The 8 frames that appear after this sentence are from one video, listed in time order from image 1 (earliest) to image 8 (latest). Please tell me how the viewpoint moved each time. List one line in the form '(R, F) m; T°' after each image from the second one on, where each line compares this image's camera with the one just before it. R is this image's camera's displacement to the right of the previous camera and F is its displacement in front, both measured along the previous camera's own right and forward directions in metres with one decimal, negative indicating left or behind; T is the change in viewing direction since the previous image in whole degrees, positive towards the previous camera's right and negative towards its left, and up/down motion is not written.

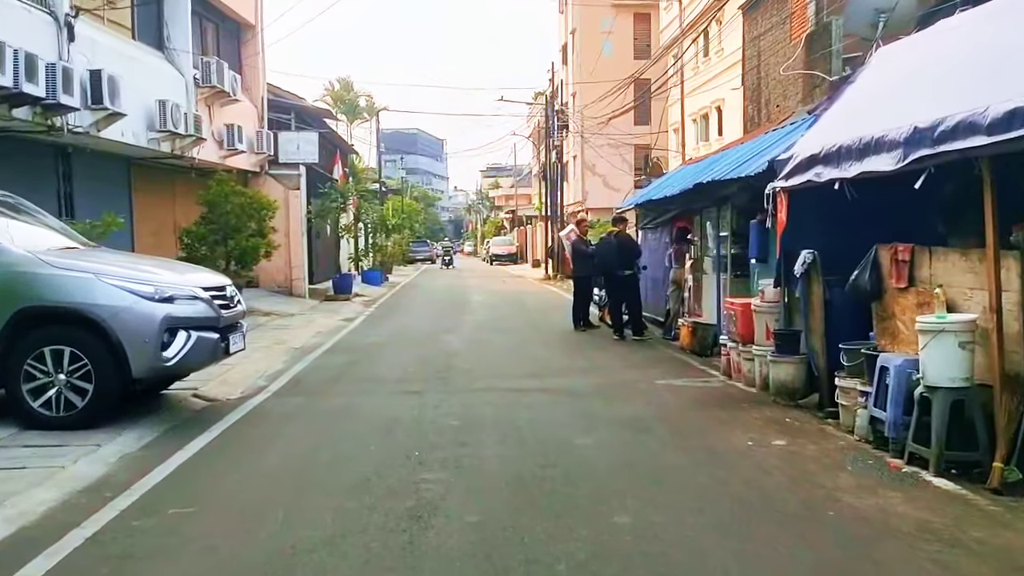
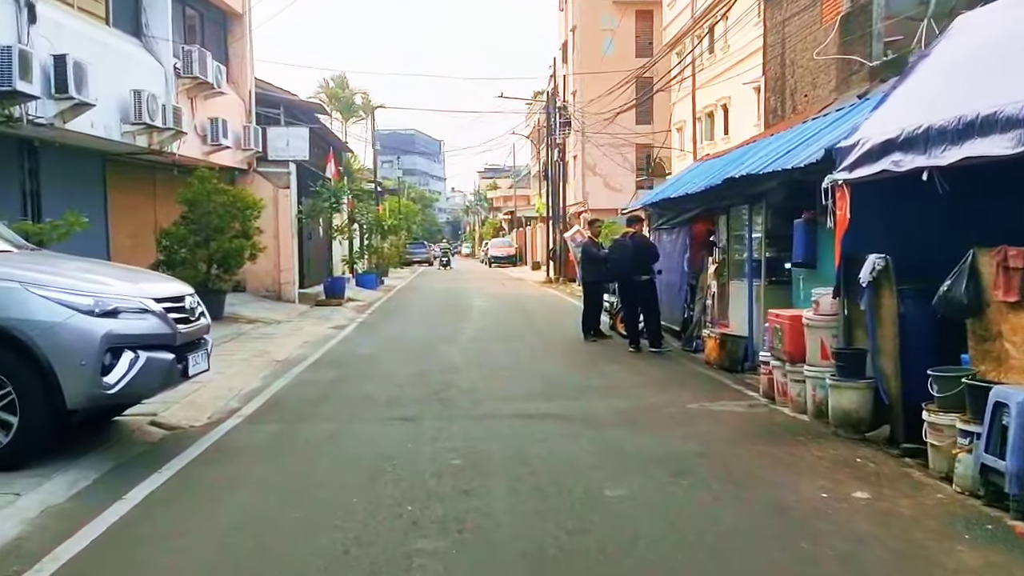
(-0.1, +1.4) m; 0°
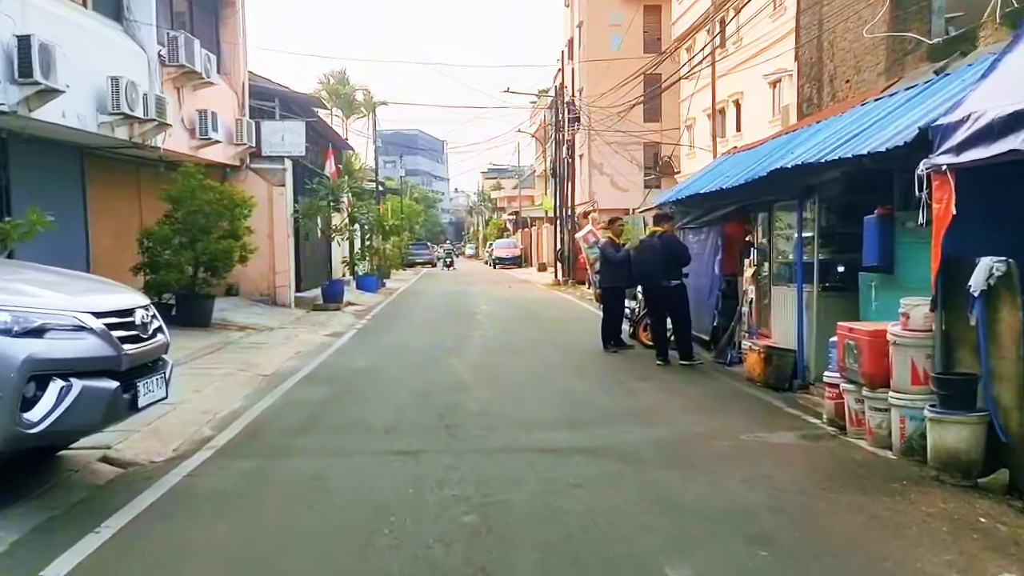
(-0.2, +1.4) m; 0°
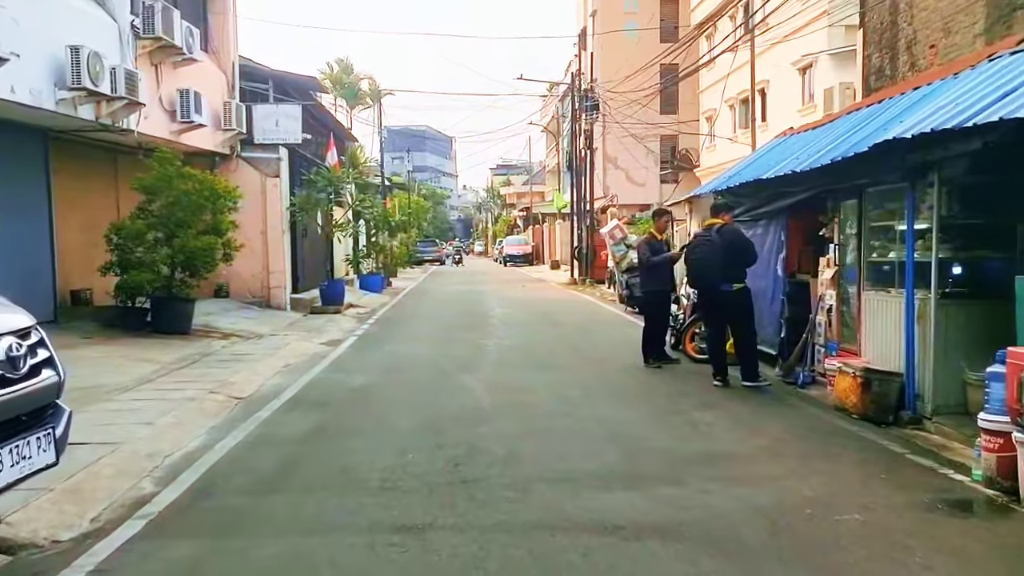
(-0.2, +2.0) m; -1°
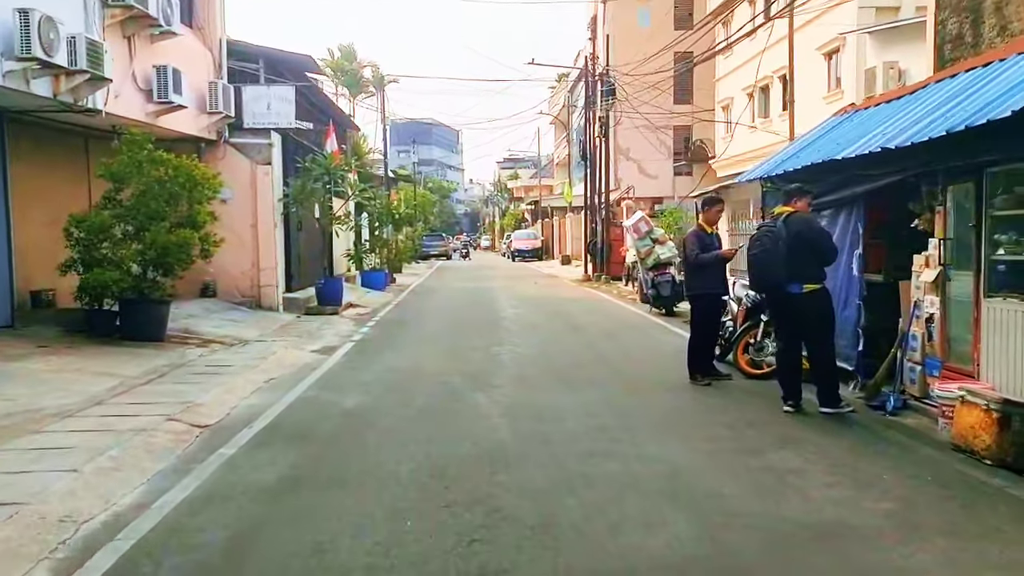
(-0.2, +1.8) m; 0°
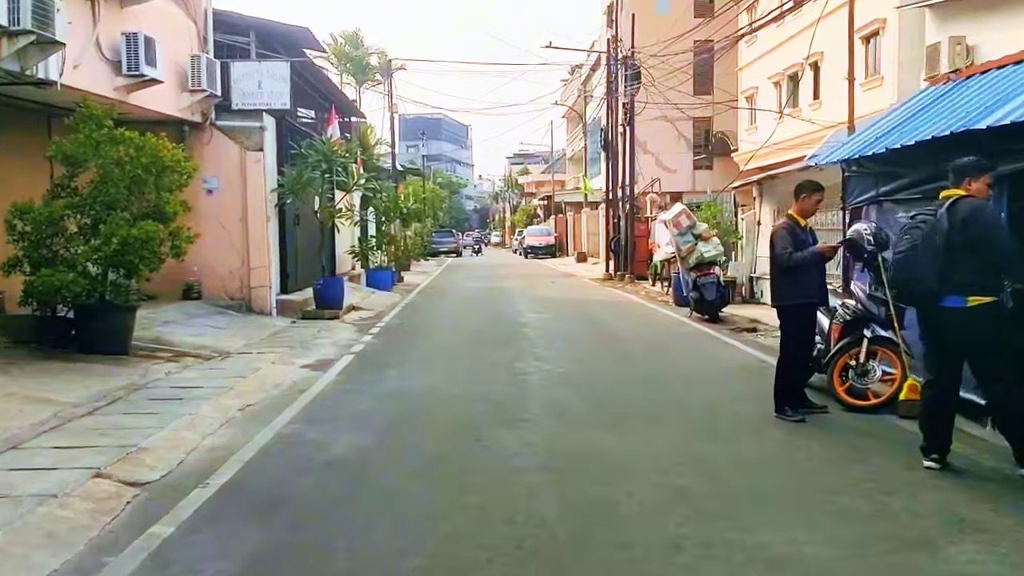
(-0.2, +2.1) m; -1°
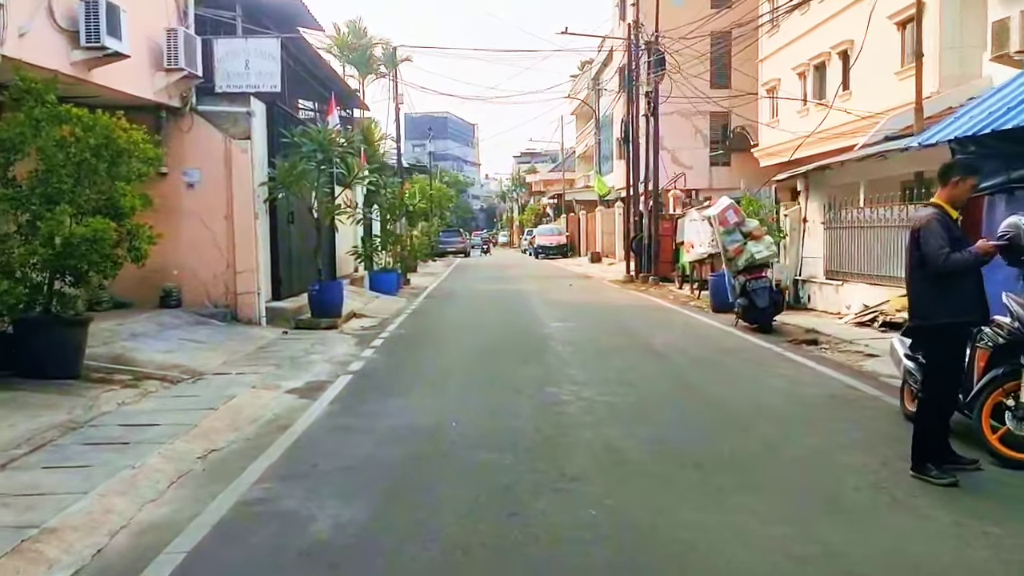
(-0.2, +1.9) m; 0°
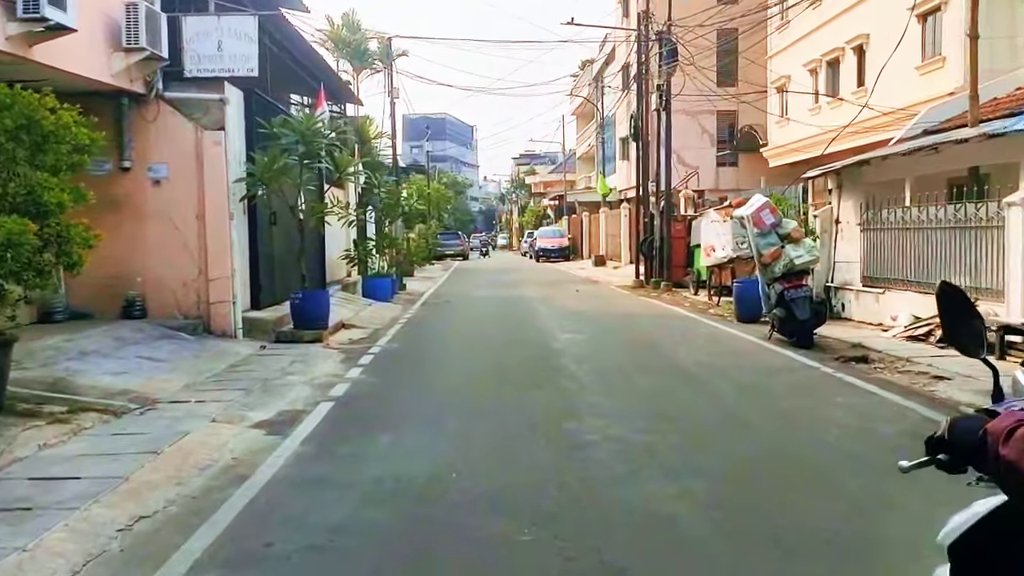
(-0.1, +1.6) m; 0°
